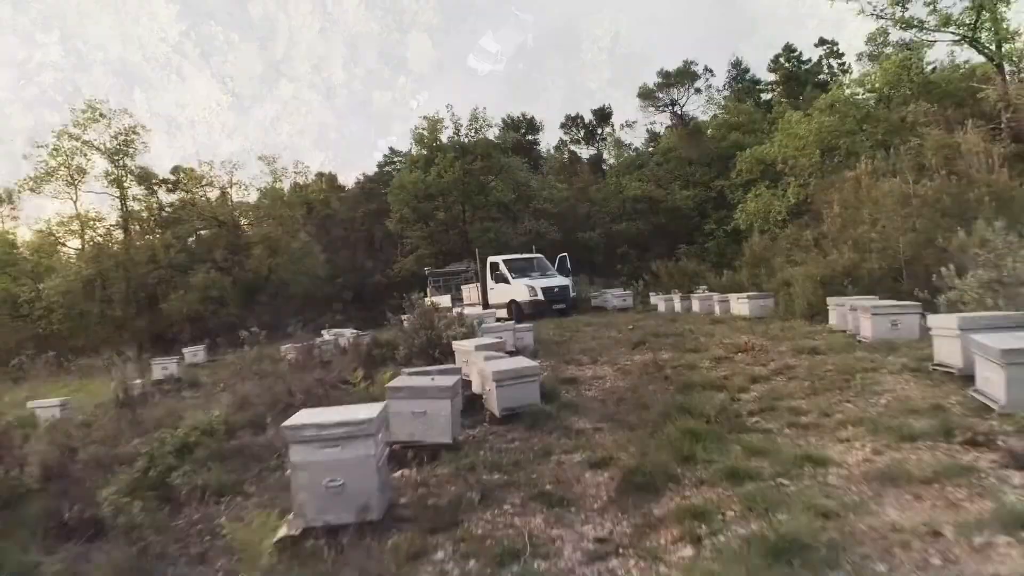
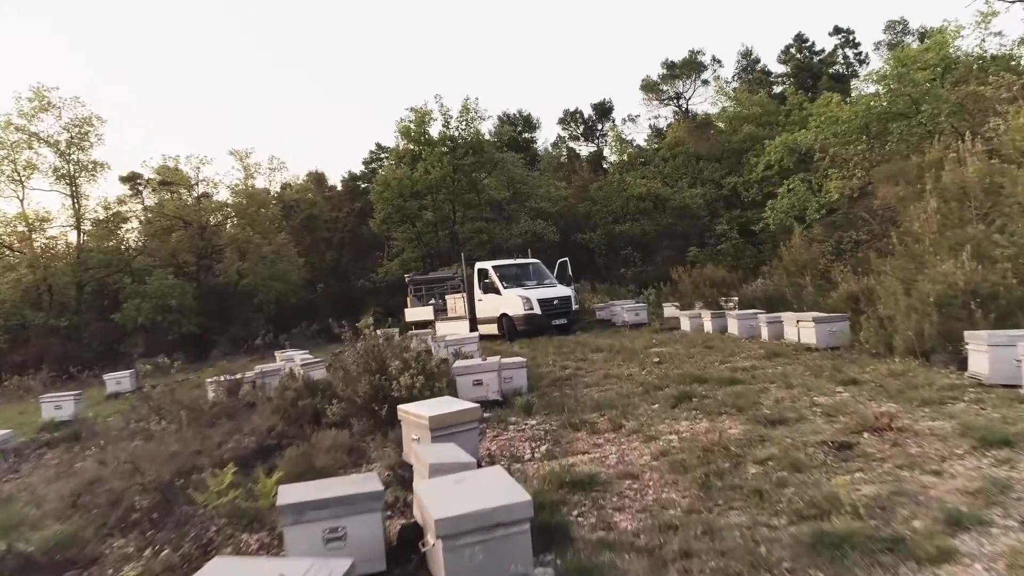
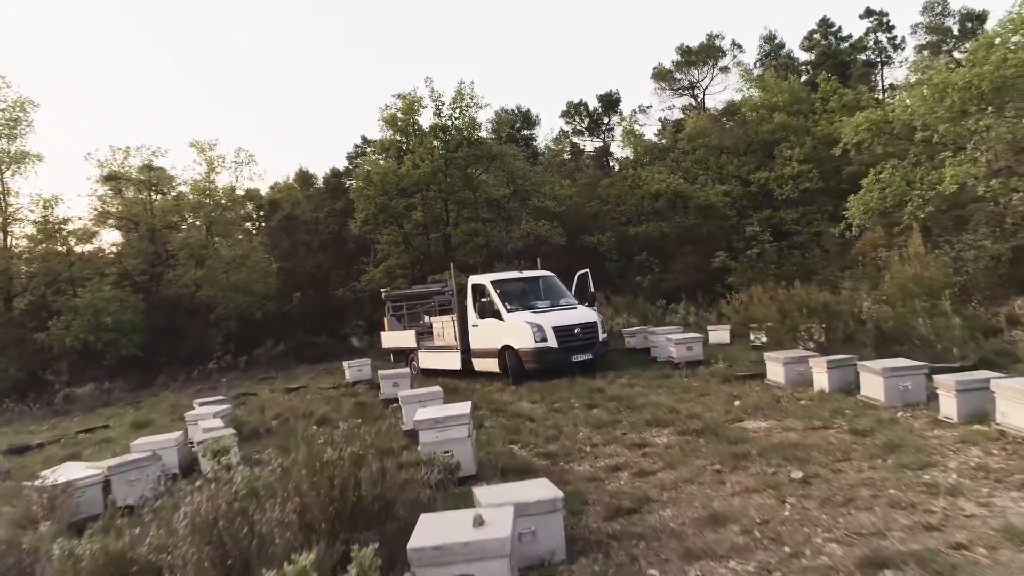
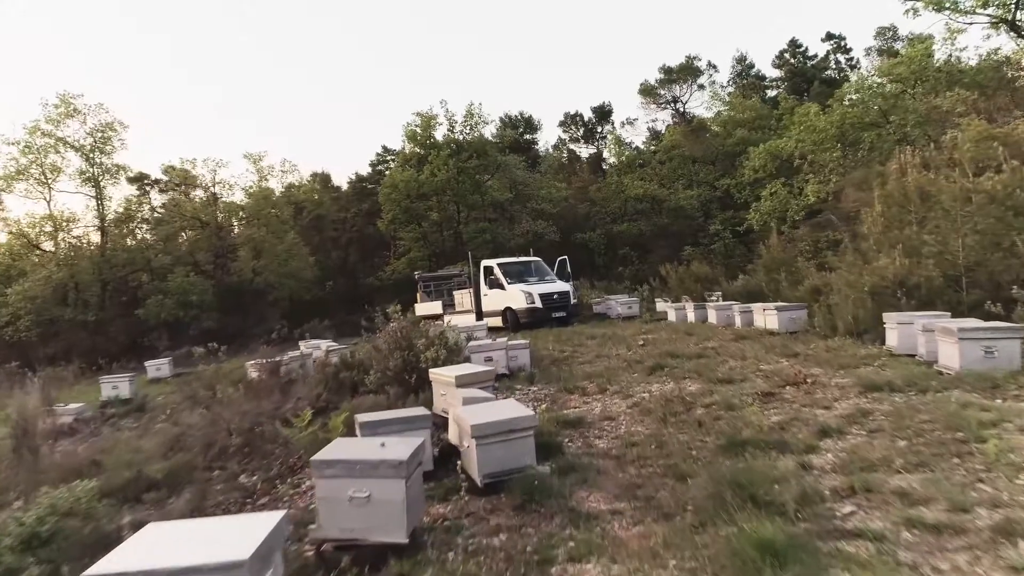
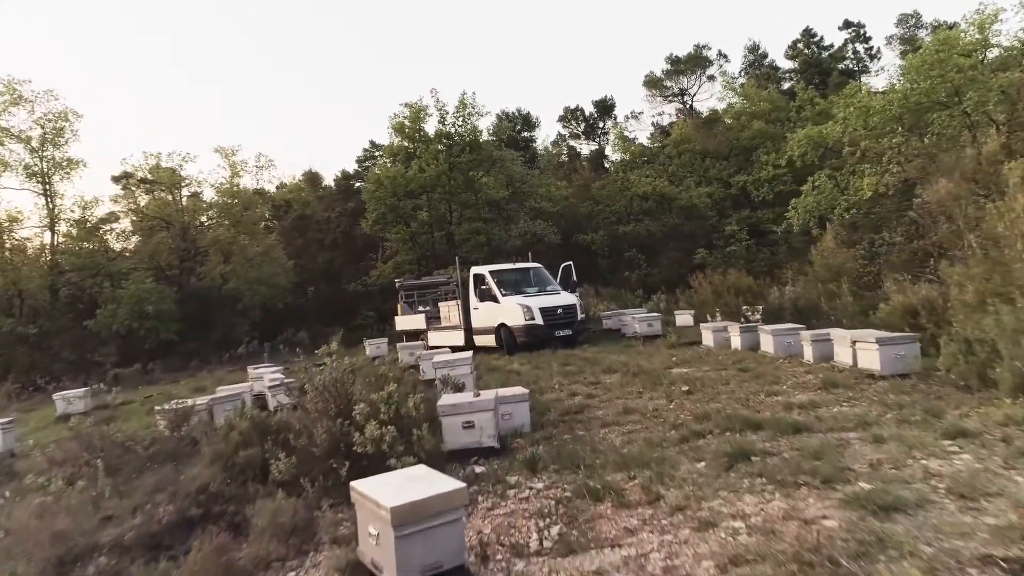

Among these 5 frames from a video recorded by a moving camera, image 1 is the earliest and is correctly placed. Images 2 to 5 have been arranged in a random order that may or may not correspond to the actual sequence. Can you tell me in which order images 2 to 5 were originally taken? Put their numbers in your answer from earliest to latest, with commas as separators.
4, 2, 5, 3
